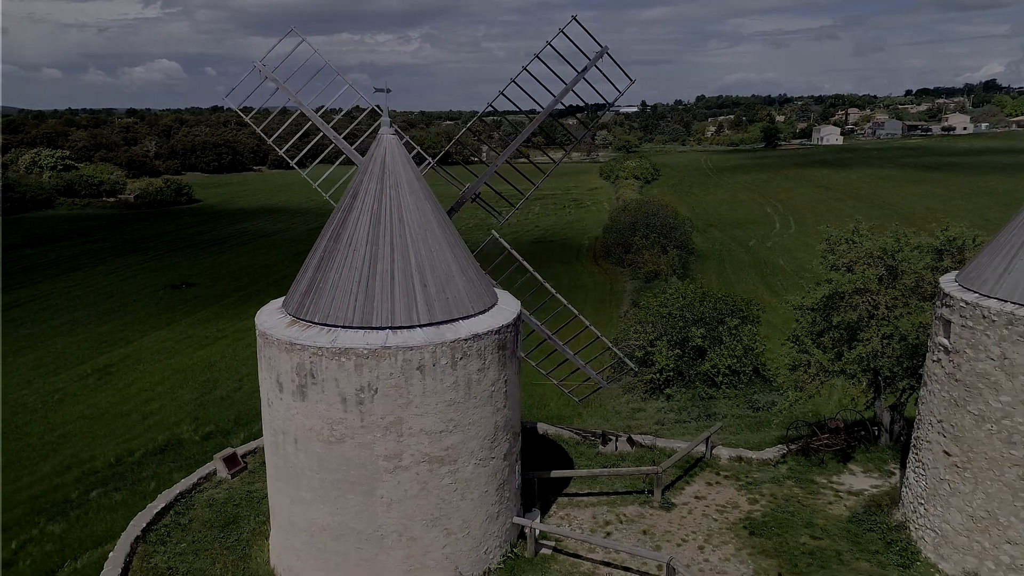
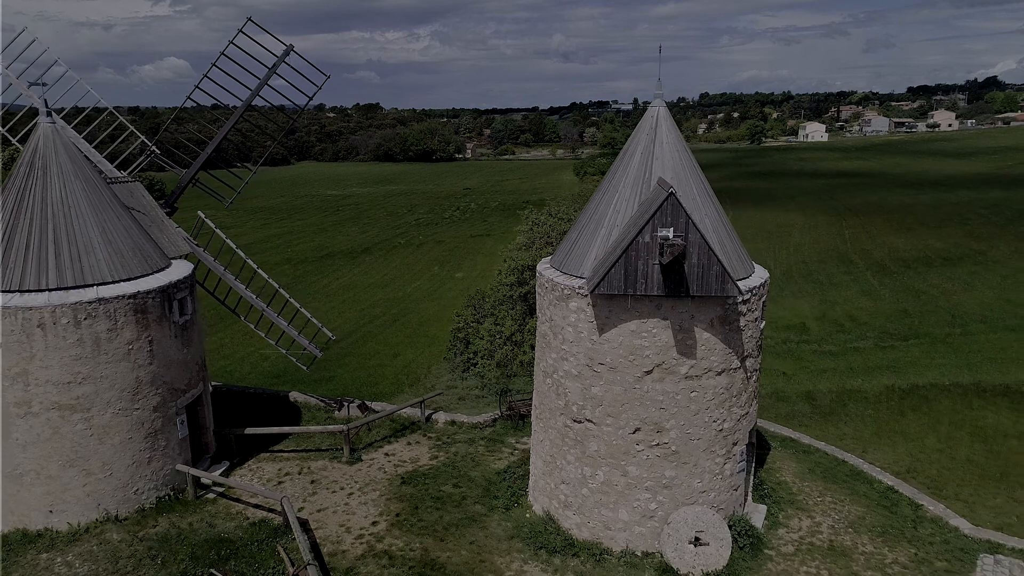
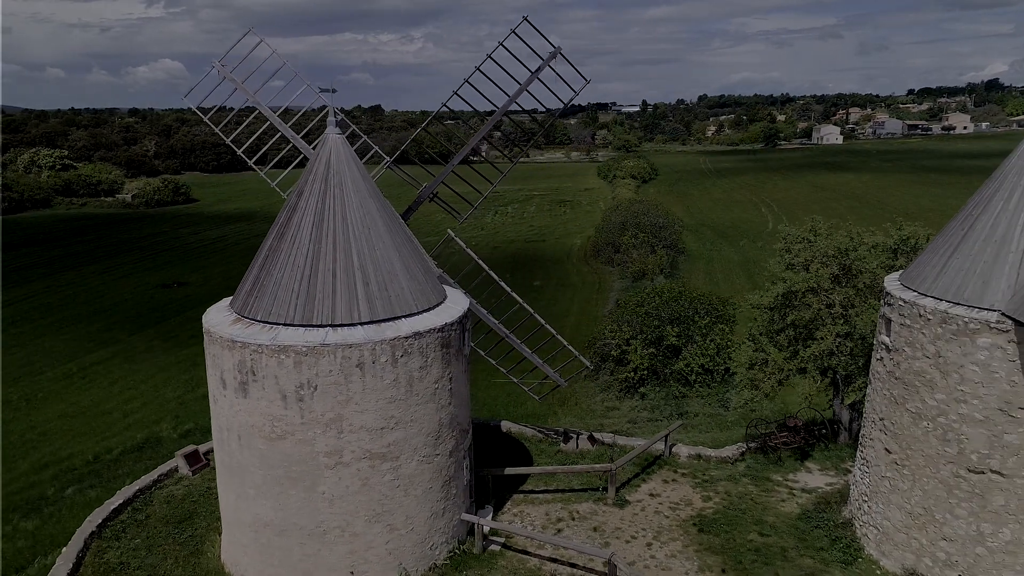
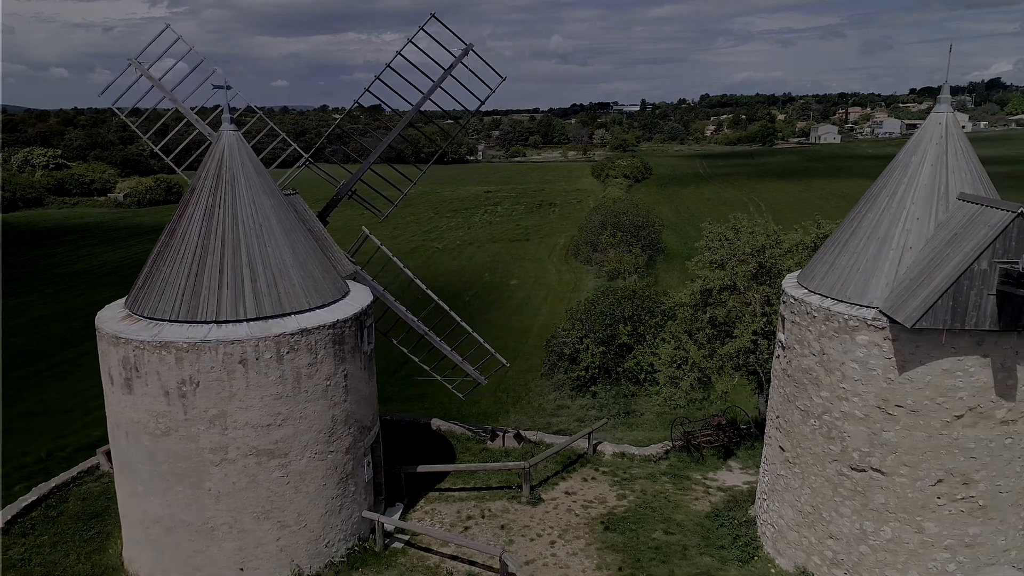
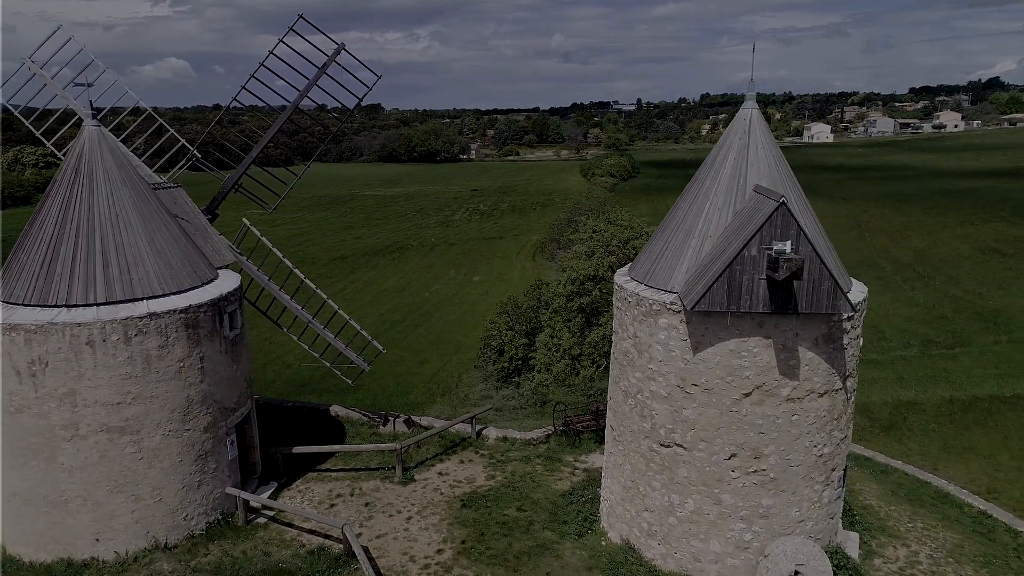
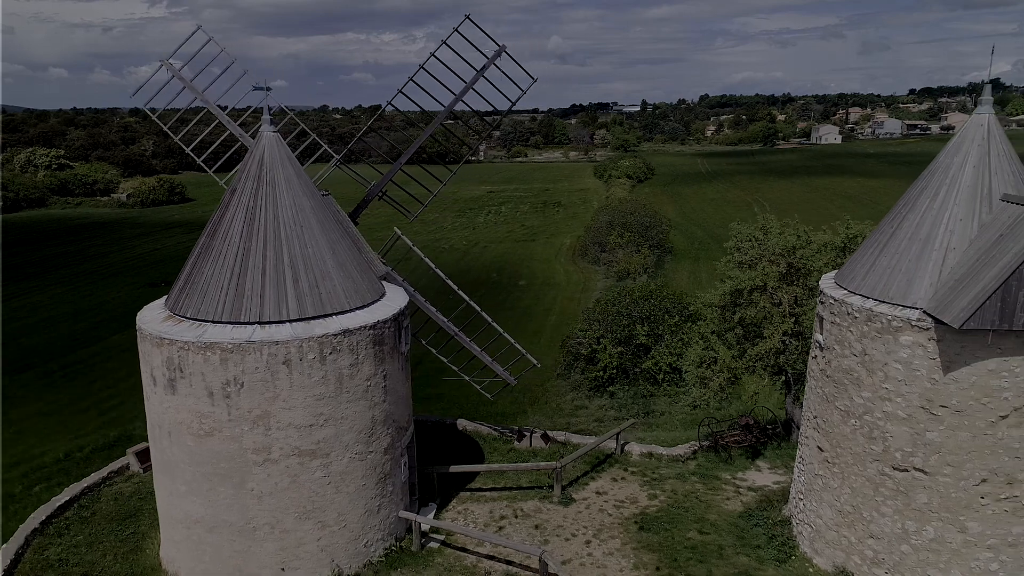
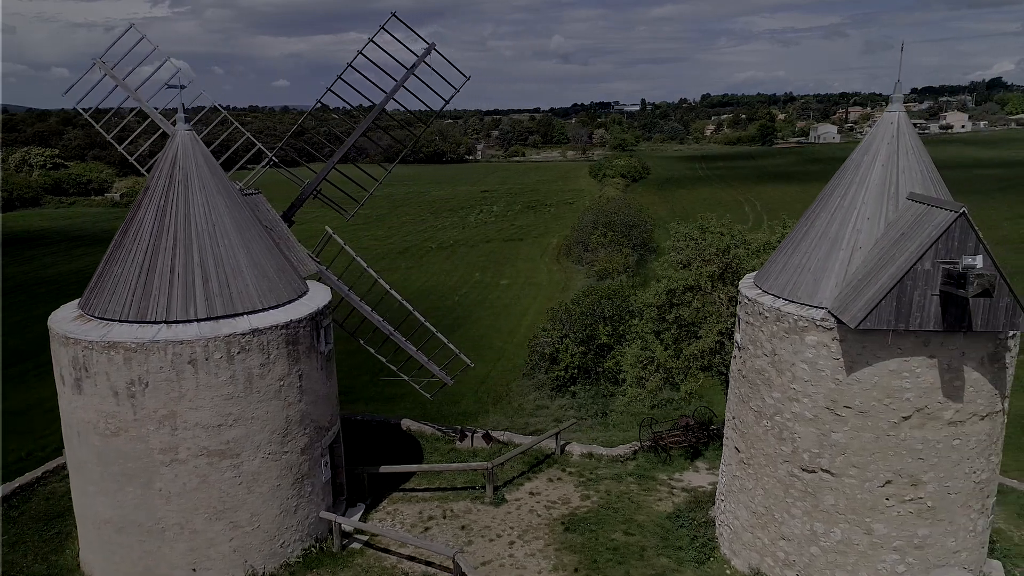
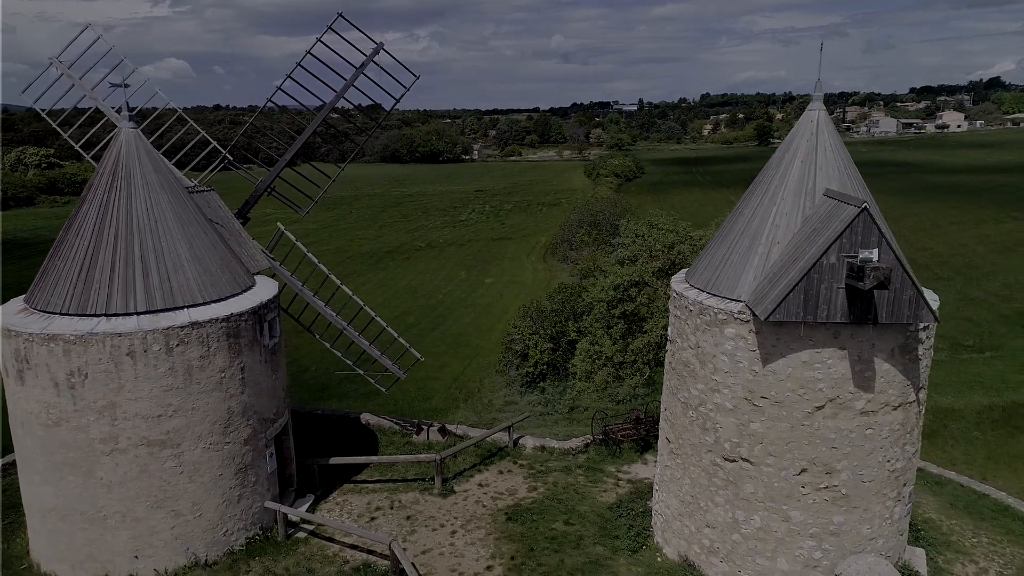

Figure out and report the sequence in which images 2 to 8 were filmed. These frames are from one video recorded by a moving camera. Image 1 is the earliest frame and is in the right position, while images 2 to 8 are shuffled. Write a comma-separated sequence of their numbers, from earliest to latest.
3, 6, 4, 7, 8, 5, 2
